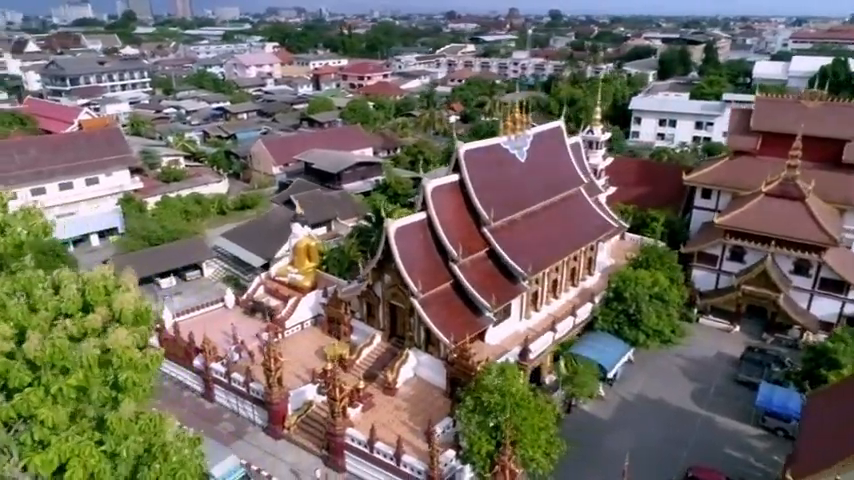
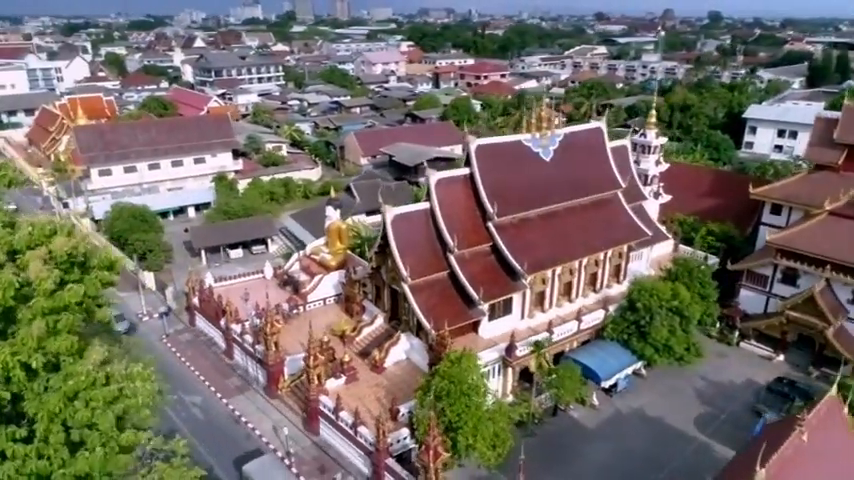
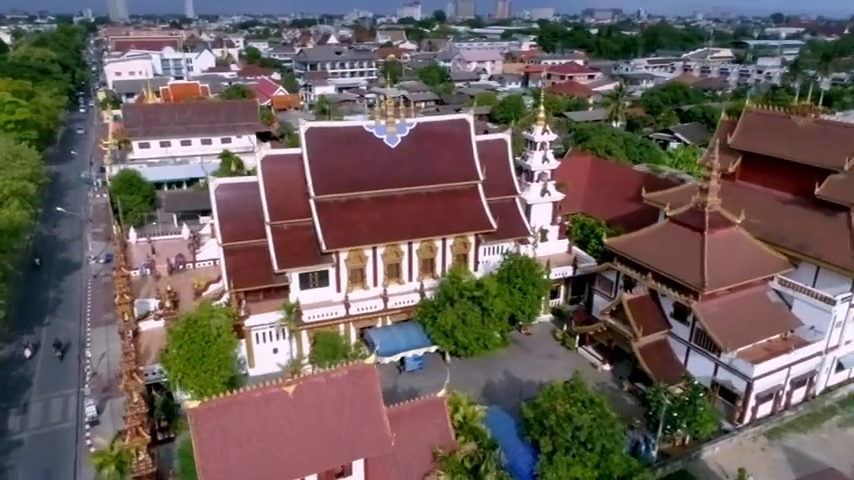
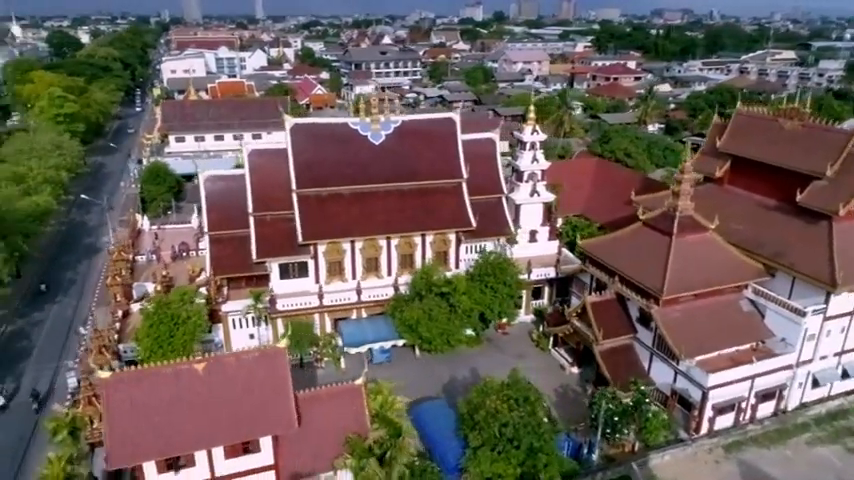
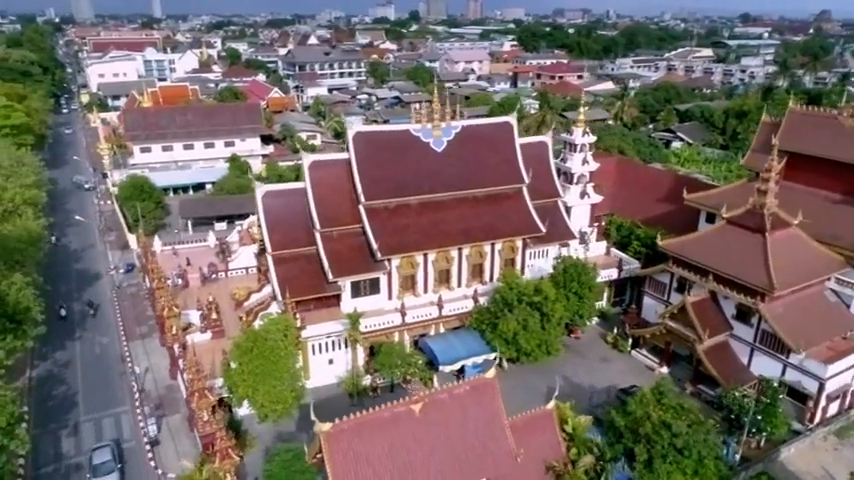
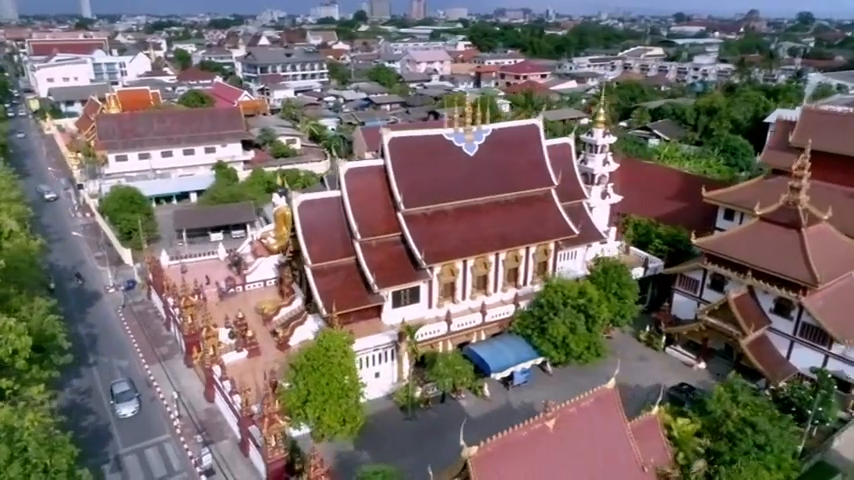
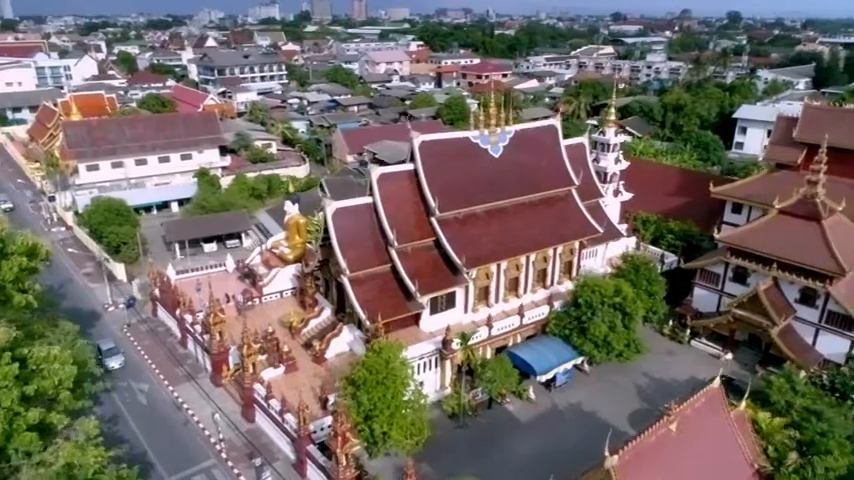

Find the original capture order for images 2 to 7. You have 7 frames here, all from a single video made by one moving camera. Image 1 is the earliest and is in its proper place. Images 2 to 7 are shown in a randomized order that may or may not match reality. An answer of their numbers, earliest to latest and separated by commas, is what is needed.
2, 7, 6, 5, 3, 4
